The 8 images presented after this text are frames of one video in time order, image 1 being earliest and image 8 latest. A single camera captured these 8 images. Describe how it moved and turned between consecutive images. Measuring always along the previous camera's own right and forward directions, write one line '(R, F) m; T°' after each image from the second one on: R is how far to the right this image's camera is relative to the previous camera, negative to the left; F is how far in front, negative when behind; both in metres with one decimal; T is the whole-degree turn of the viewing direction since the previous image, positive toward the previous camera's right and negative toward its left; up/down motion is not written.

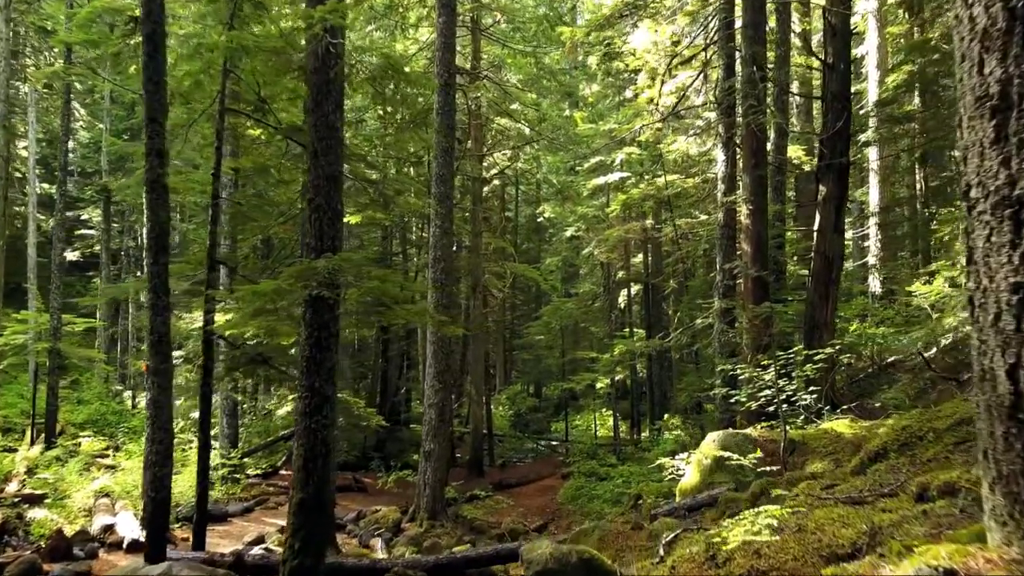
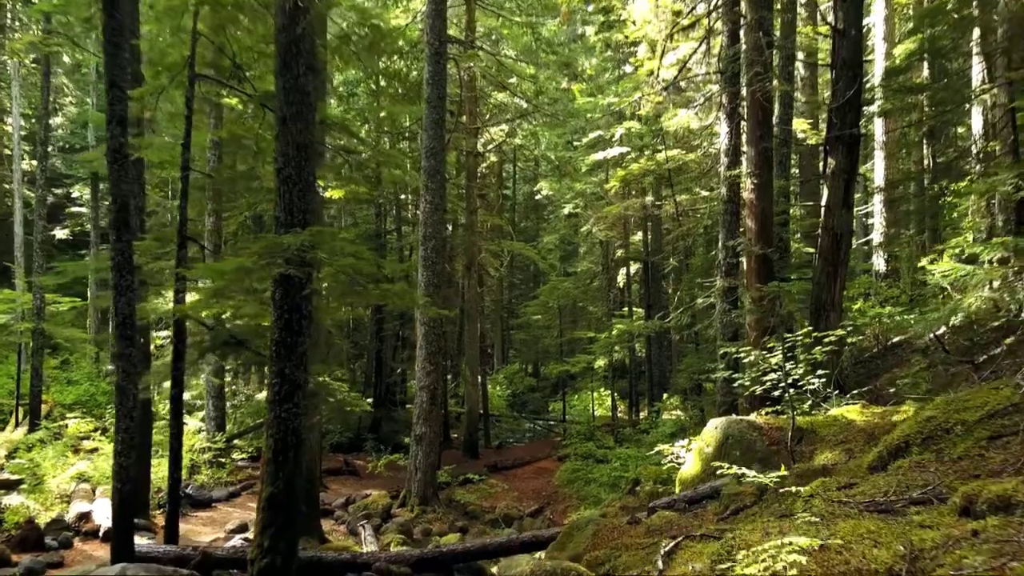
(+0.1, +0.5) m; 0°
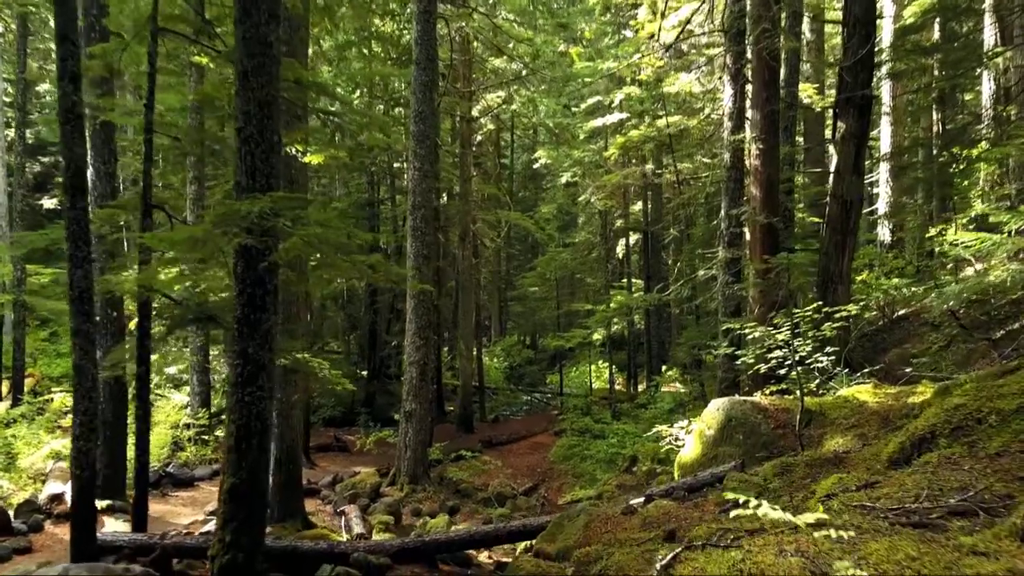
(+0.1, +0.5) m; 0°
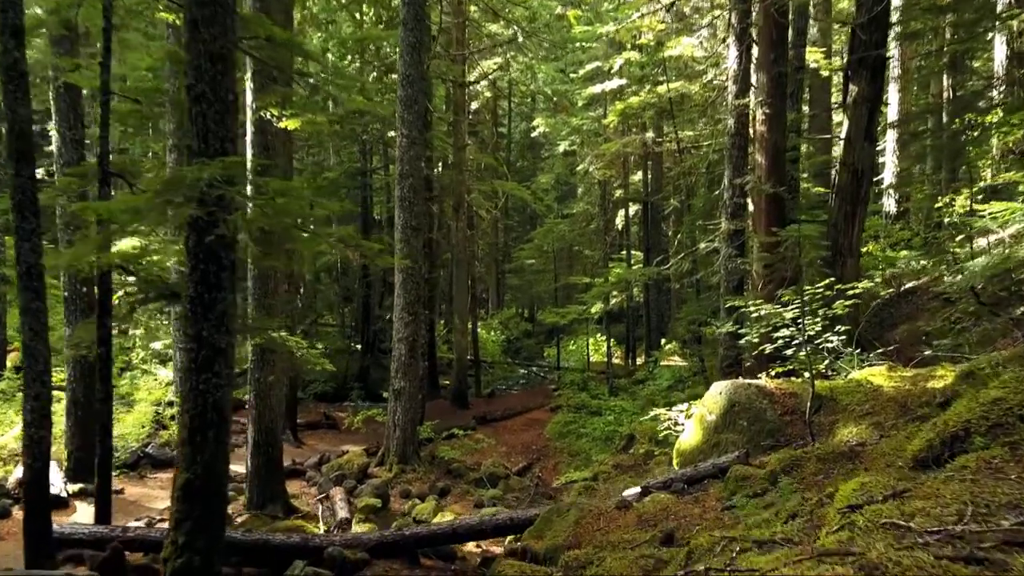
(+0.1, +0.5) m; 0°
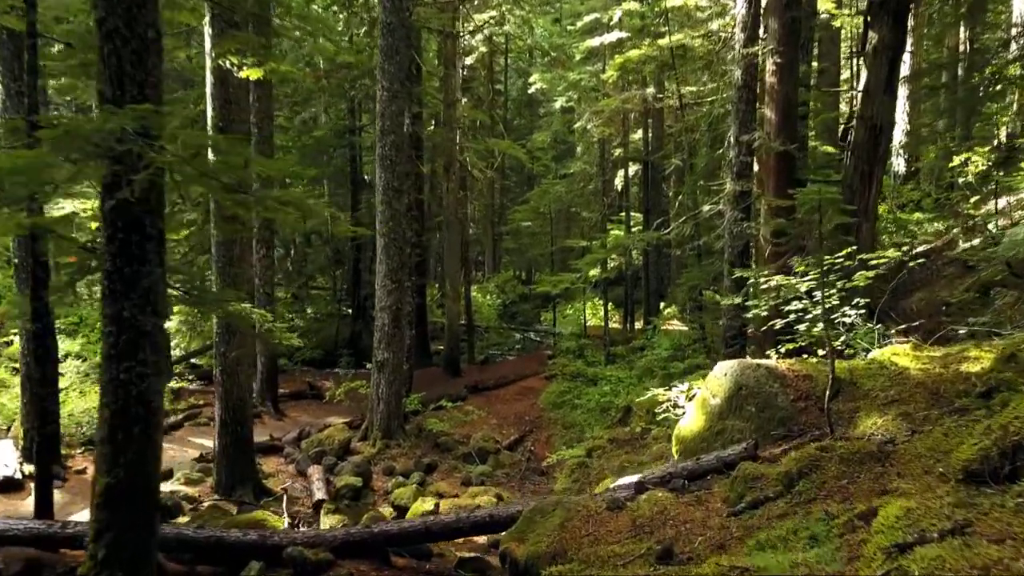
(+0.1, +0.7) m; 0°
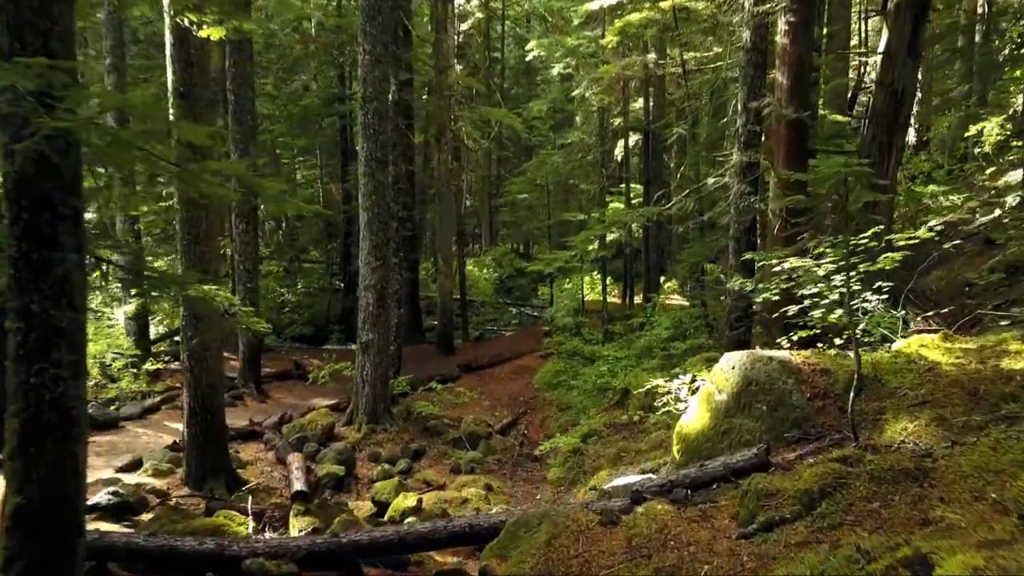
(+0.1, +0.6) m; 0°
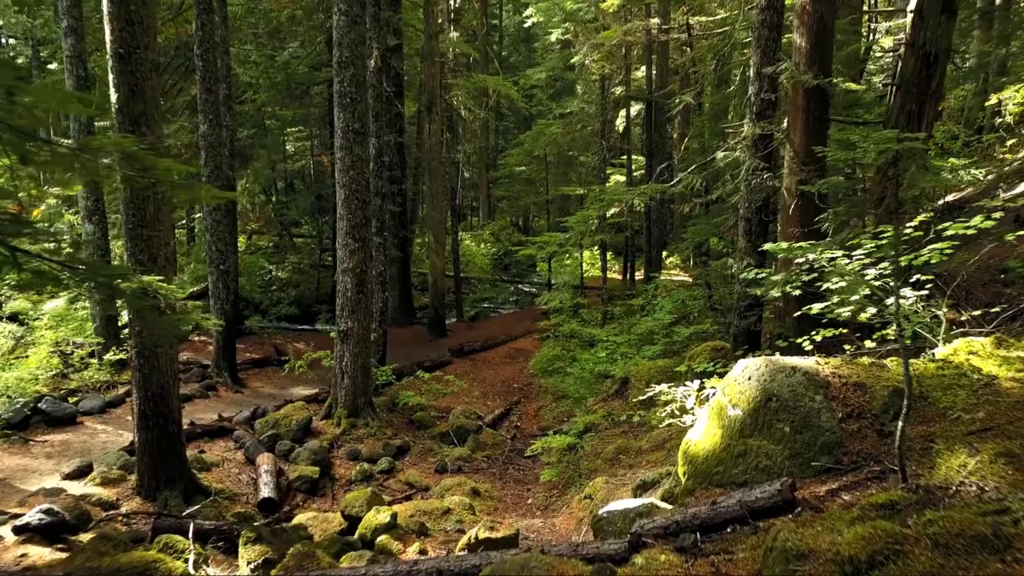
(+0.1, +0.8) m; 0°
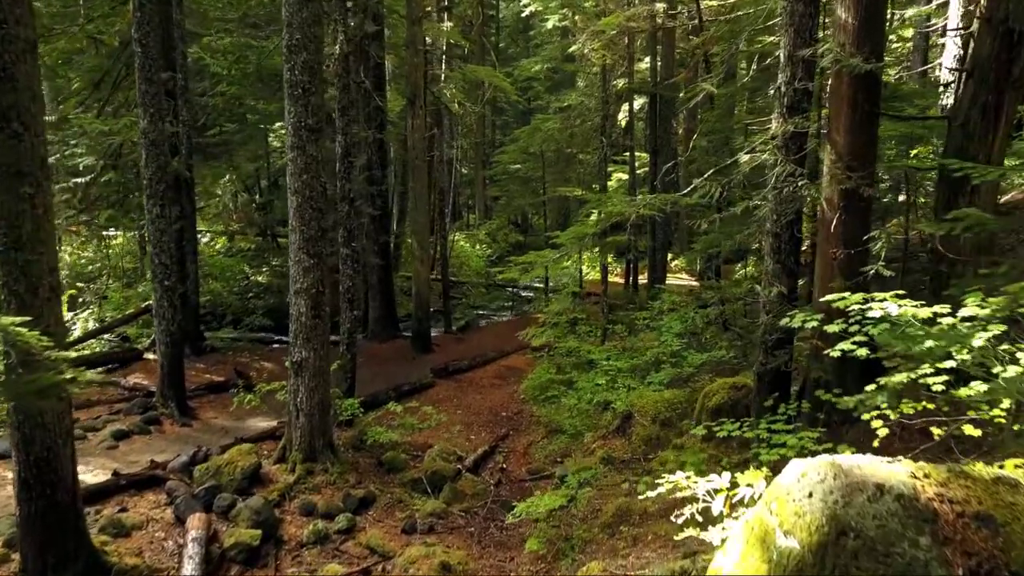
(+0.2, +1.4) m; 0°
